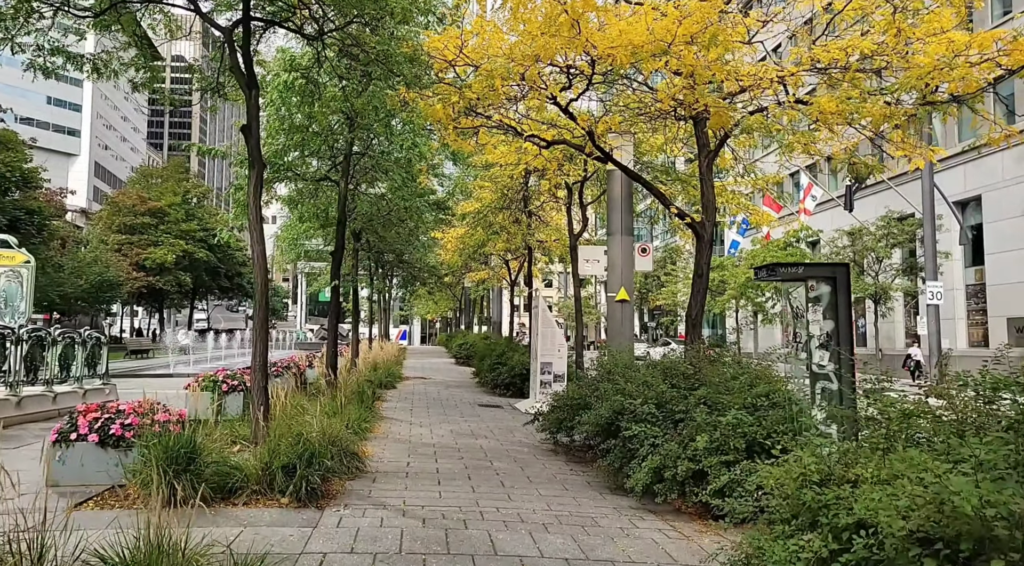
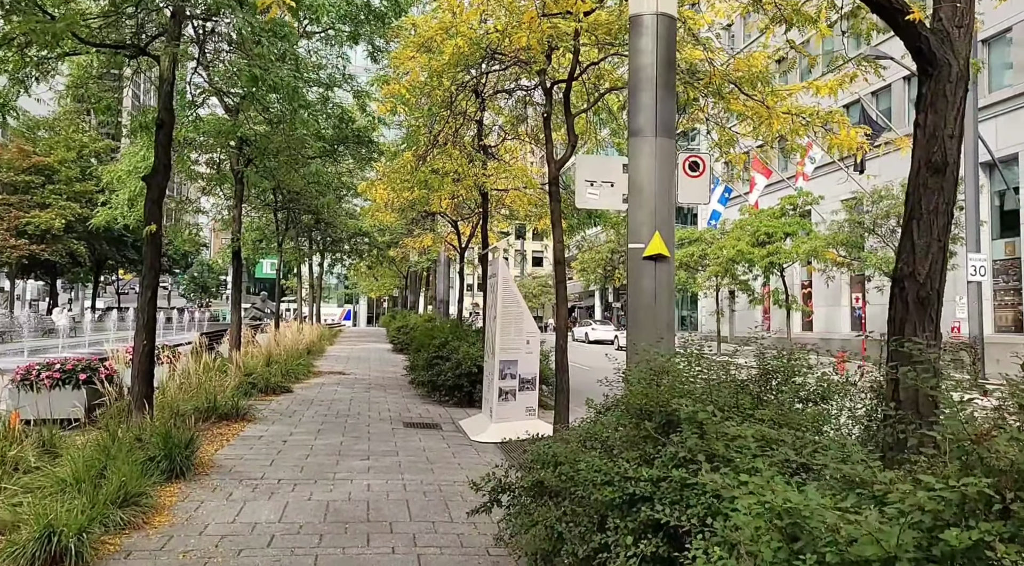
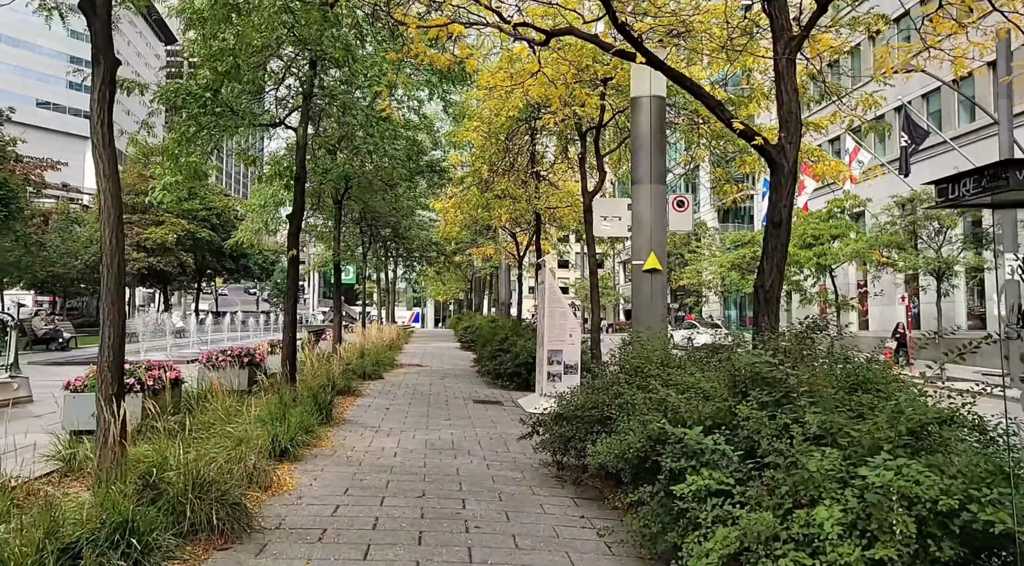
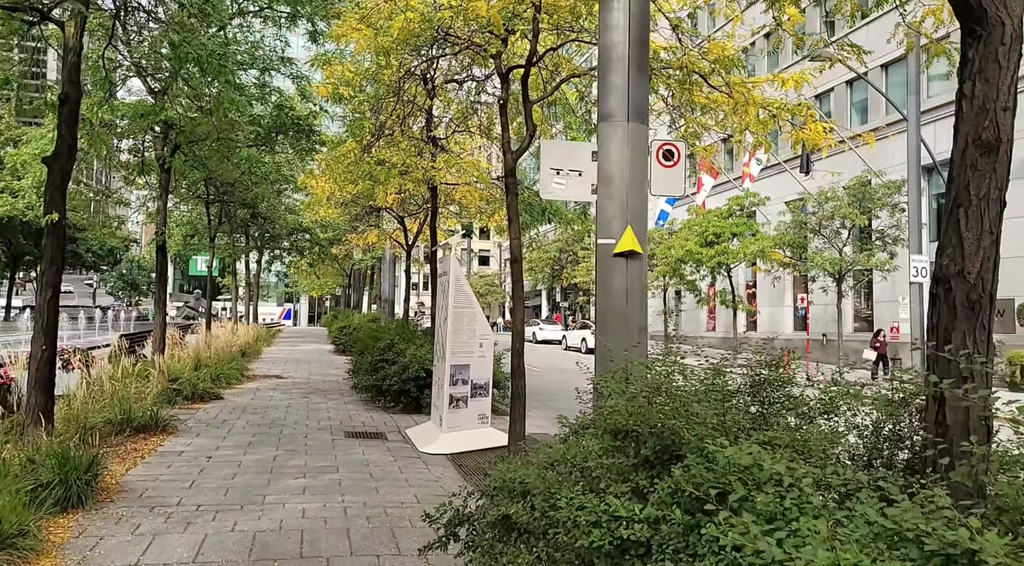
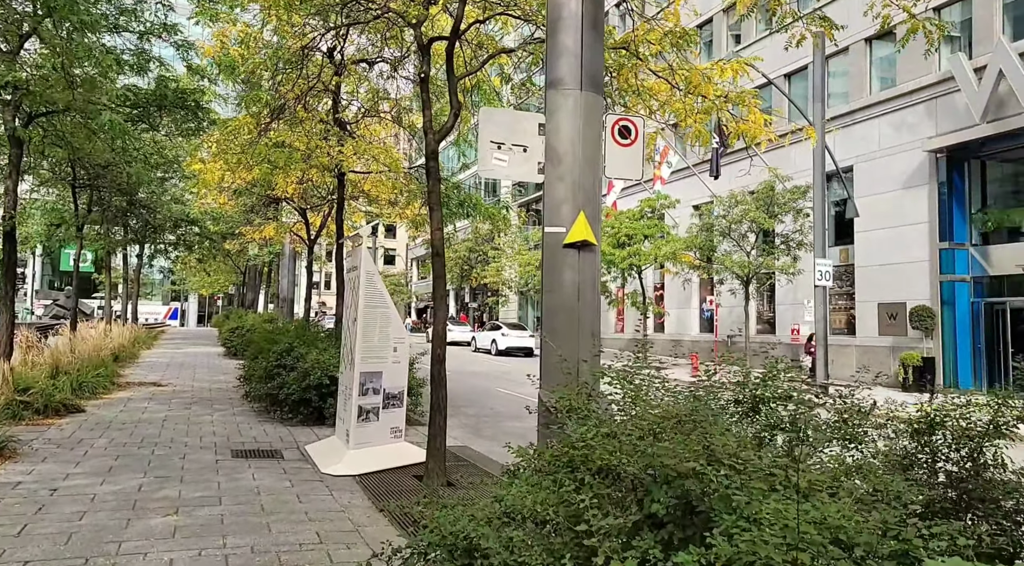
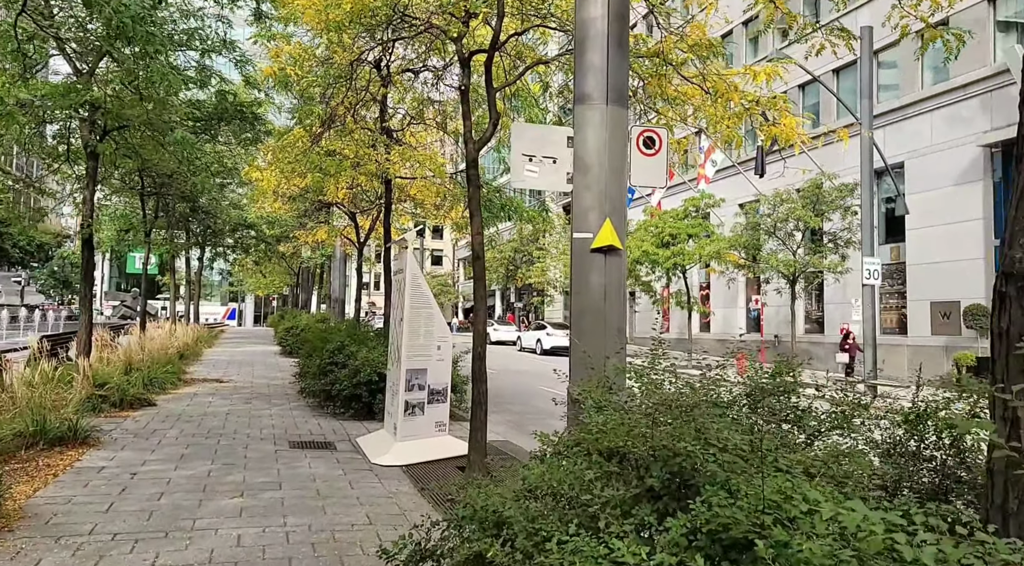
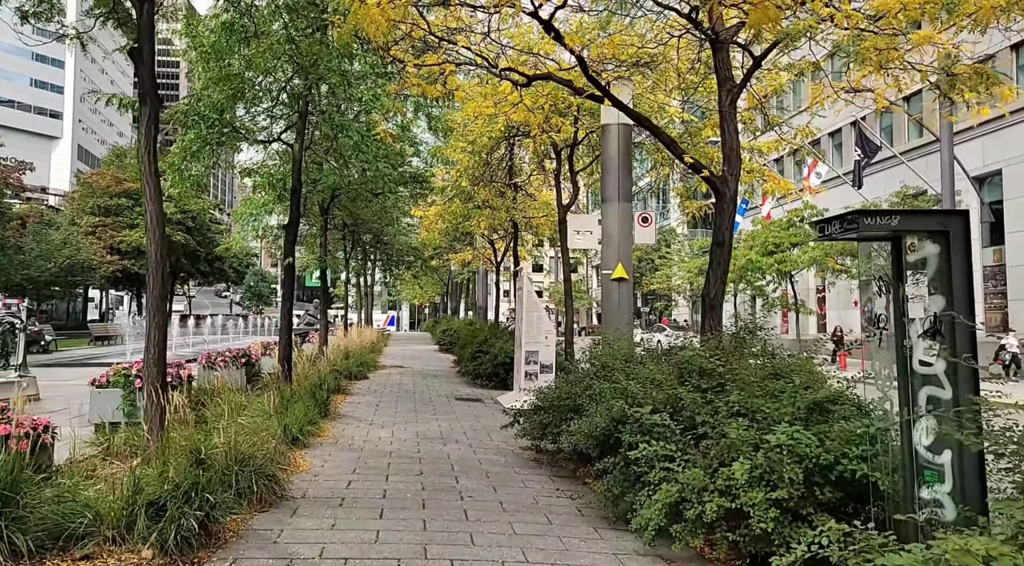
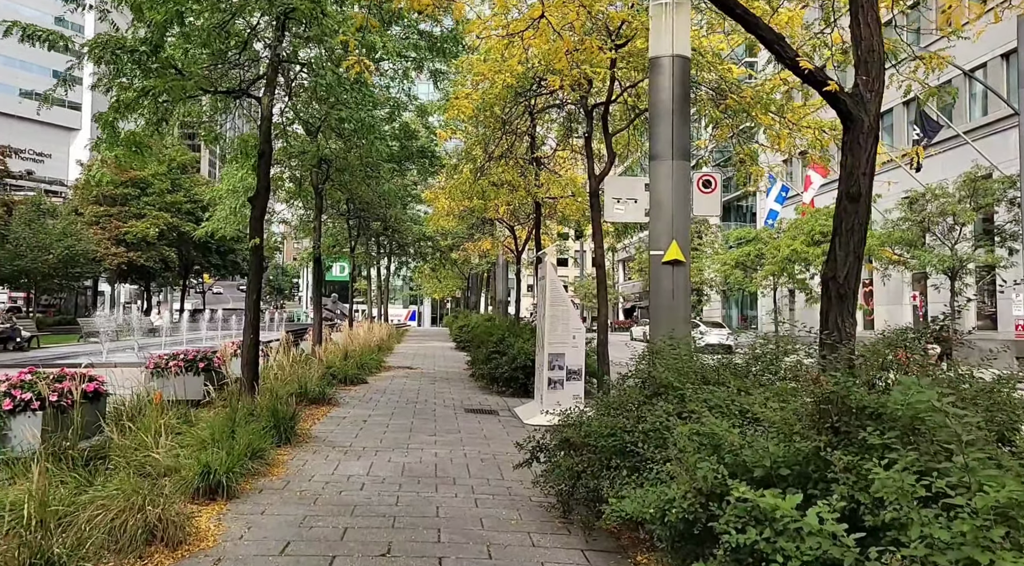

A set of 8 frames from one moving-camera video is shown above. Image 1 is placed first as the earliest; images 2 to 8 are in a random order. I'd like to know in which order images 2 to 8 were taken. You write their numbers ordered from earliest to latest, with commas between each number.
7, 3, 8, 2, 4, 6, 5
